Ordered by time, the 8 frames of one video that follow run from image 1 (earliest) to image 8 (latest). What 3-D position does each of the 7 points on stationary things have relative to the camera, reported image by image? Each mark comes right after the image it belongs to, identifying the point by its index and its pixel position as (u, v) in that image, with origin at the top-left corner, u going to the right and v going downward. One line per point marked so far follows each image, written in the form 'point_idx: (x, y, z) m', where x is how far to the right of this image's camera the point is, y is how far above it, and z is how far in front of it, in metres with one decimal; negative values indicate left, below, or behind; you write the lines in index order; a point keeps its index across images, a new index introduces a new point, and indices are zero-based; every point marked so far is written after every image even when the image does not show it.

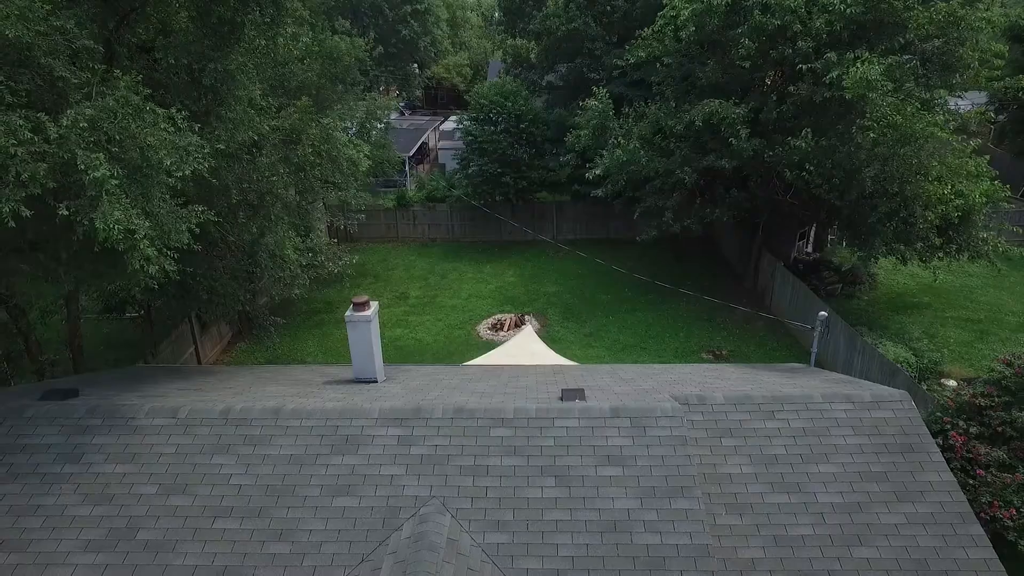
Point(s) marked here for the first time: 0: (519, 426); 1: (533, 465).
0: (+0.1, -1.6, +7.8) m
1: (+0.2, -2.0, +7.3) m
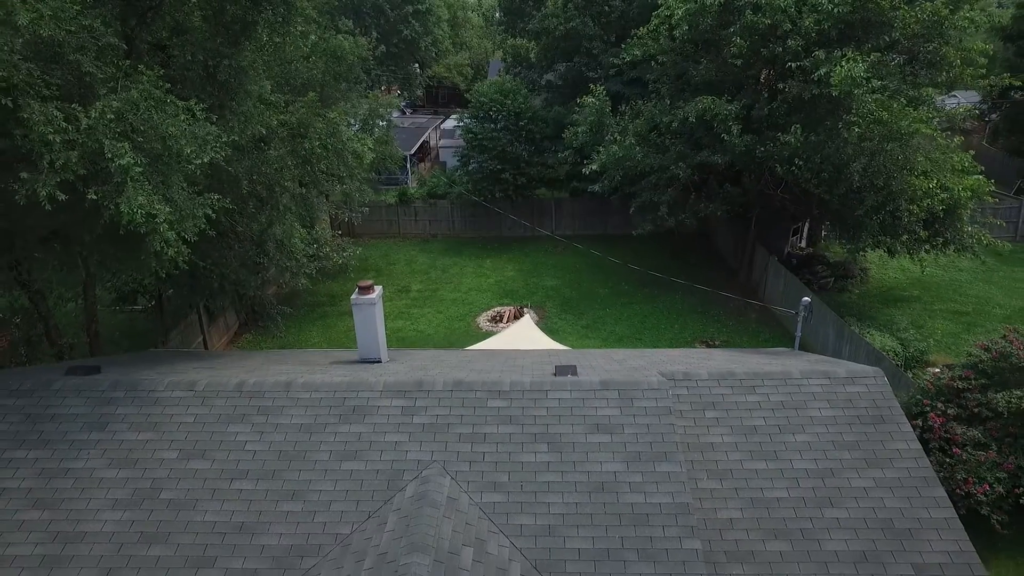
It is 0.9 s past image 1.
0: (0.0, -1.4, +8.3) m
1: (+0.2, -1.8, +7.9) m
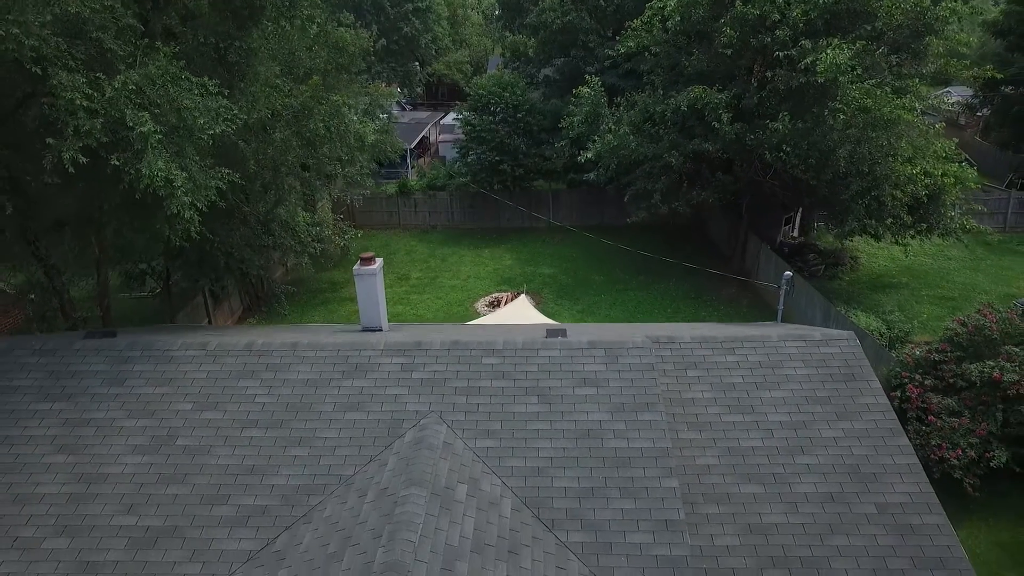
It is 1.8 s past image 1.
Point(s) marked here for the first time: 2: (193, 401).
0: (-0.1, -0.9, +8.8) m
1: (+0.1, -1.3, +8.4) m
2: (-4.1, -1.5, +8.4) m
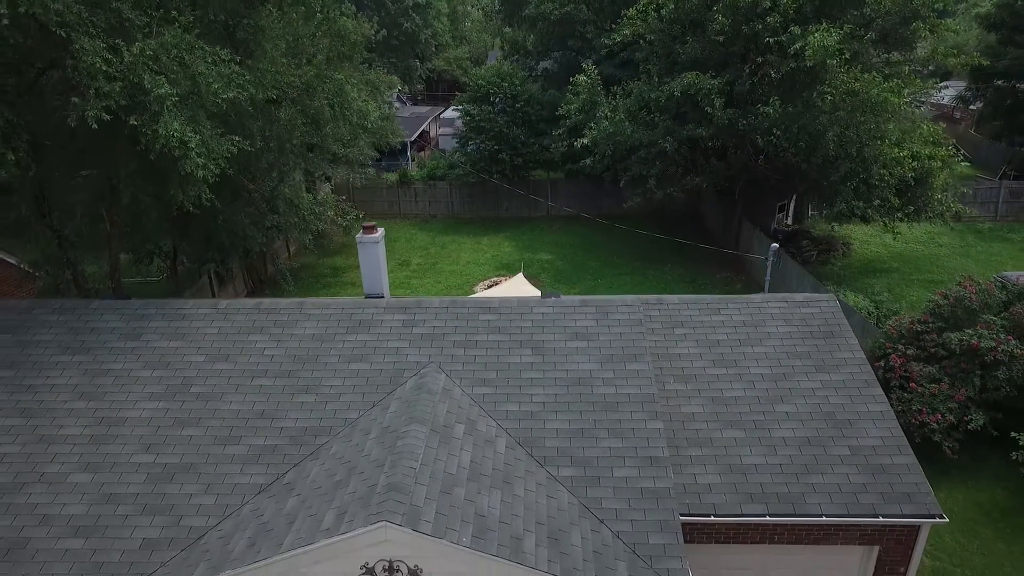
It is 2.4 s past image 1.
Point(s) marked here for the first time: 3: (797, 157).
0: (-0.1, -0.3, +9.3) m
1: (0.0, -0.7, +8.9) m
2: (-4.2, -0.9, +8.9) m
3: (+8.5, +3.9, +19.3) m
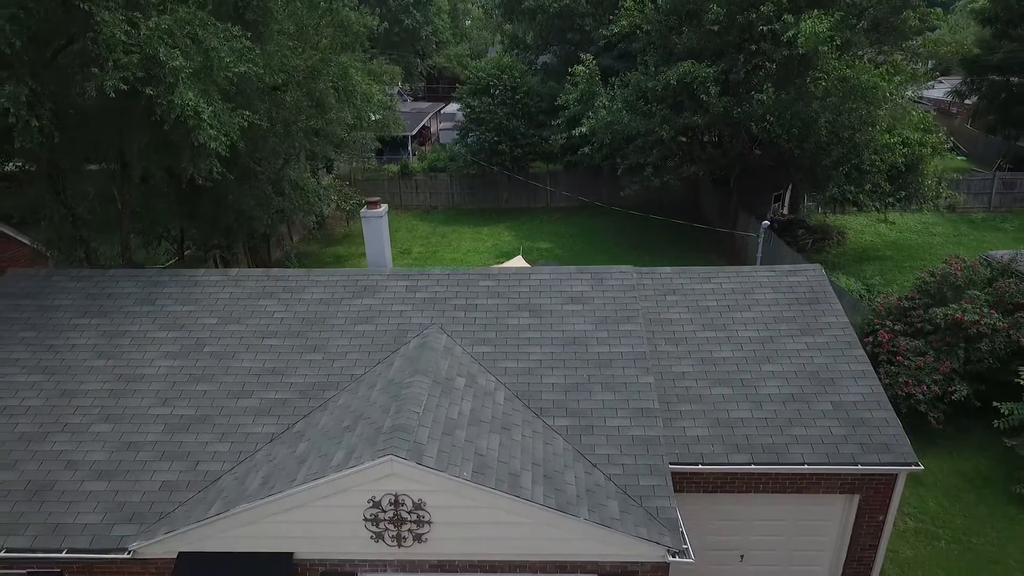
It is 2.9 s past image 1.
0: (-0.2, +0.1, +9.7) m
1: (0.0, -0.2, +9.3) m
2: (-4.2, -0.4, +9.3) m
3: (+8.5, +4.4, +19.7) m
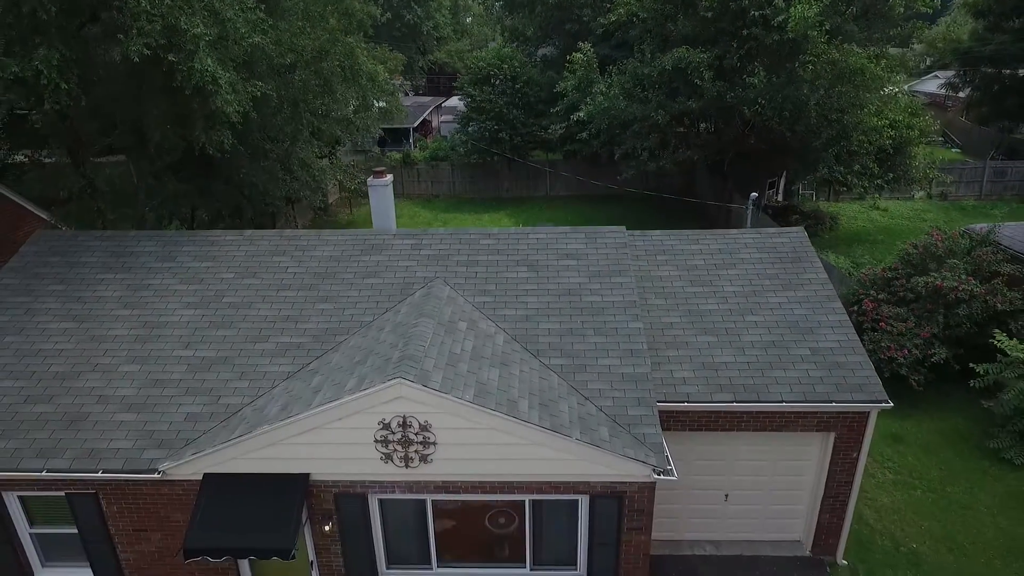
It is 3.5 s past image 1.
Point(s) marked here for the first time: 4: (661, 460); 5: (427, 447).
0: (-0.2, +0.8, +10.3) m
1: (0.0, +0.4, +9.9) m
2: (-4.2, +0.3, +9.9) m
3: (+8.5, +5.0, +20.3) m
4: (+1.7, -1.9, +7.2) m
5: (-0.9, -1.8, +7.2) m
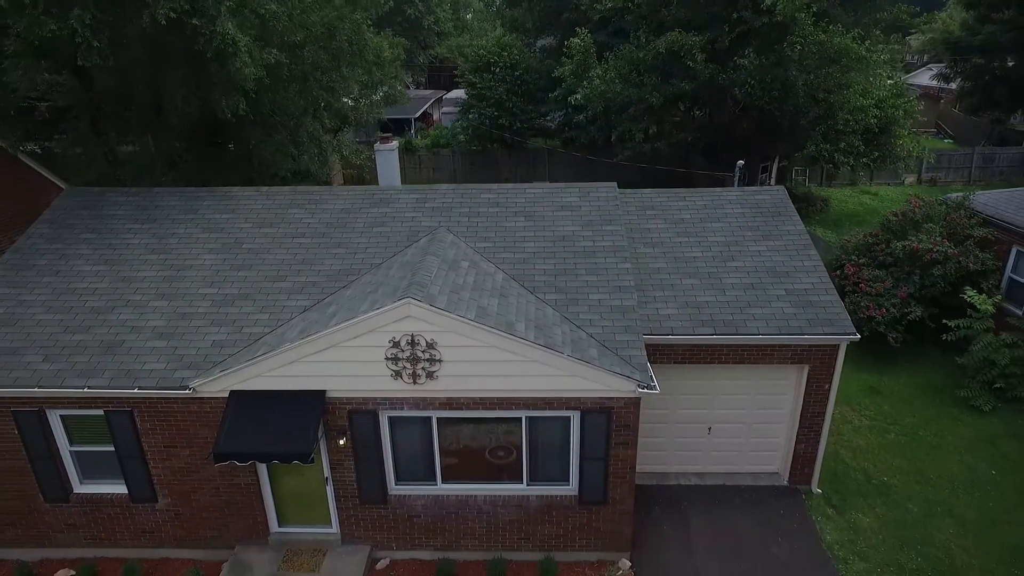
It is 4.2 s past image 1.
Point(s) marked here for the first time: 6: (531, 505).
0: (-0.2, +1.6, +11.1) m
1: (-0.1, +1.3, +10.7) m
2: (-4.3, +1.1, +10.7) m
3: (+8.4, +5.9, +21.0) m
4: (+1.6, -1.1, +8.0) m
5: (-1.0, -0.9, +7.9) m
6: (+0.2, -3.0, +8.8) m
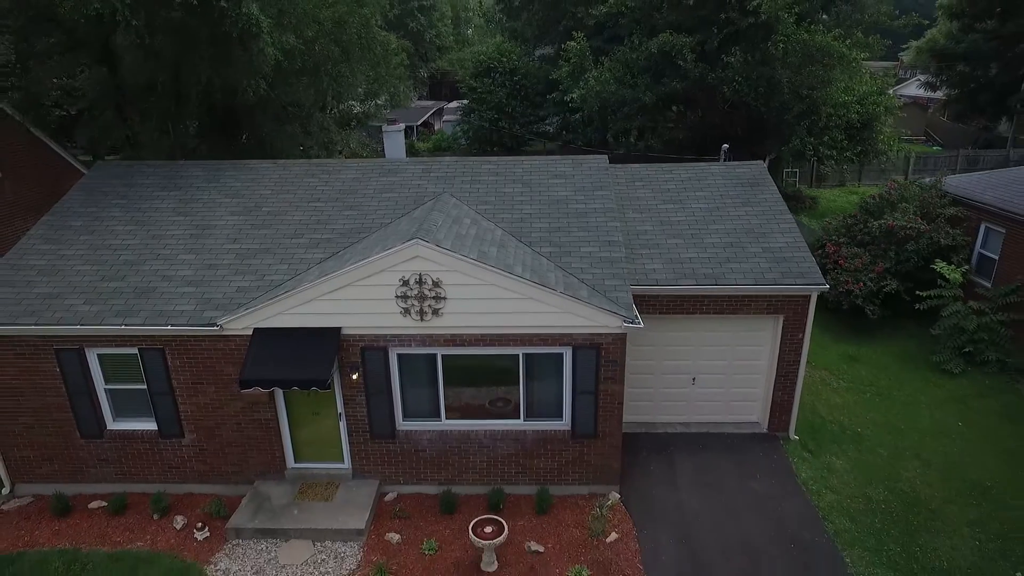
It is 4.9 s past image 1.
0: (-0.2, +2.3, +12.0) m
1: (-0.1, +1.9, +11.6) m
2: (-4.3, +1.8, +11.6) m
3: (+8.4, +6.3, +22.0) m
4: (+1.6, -0.3, +8.8) m
5: (-1.0, -0.2, +8.8) m
6: (+0.2, -2.2, +9.6) m
